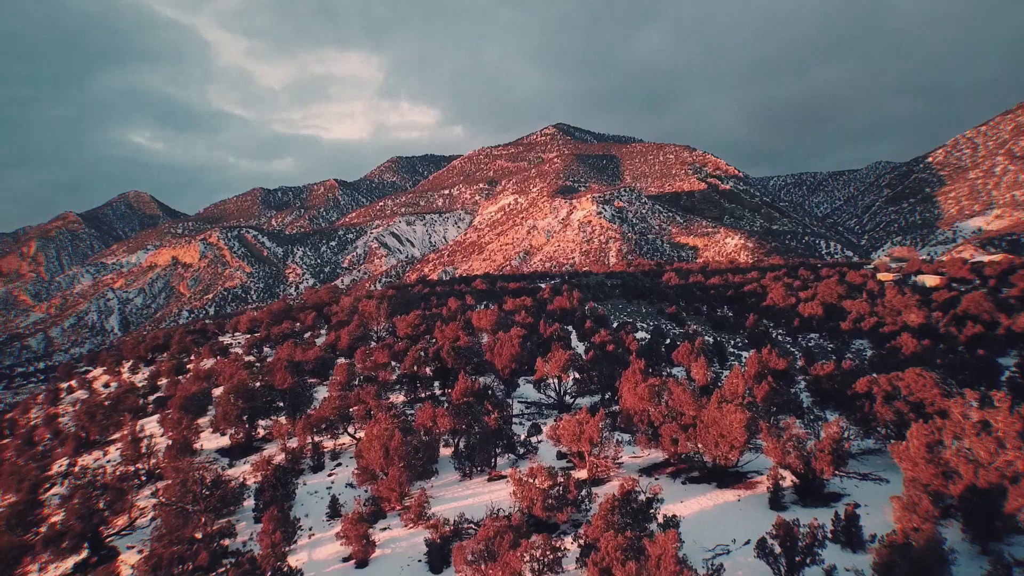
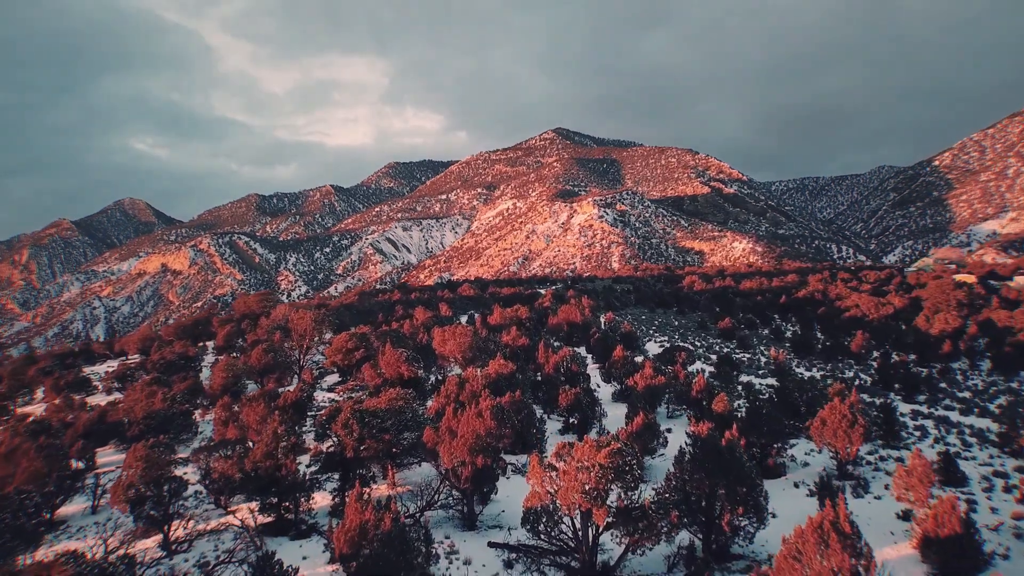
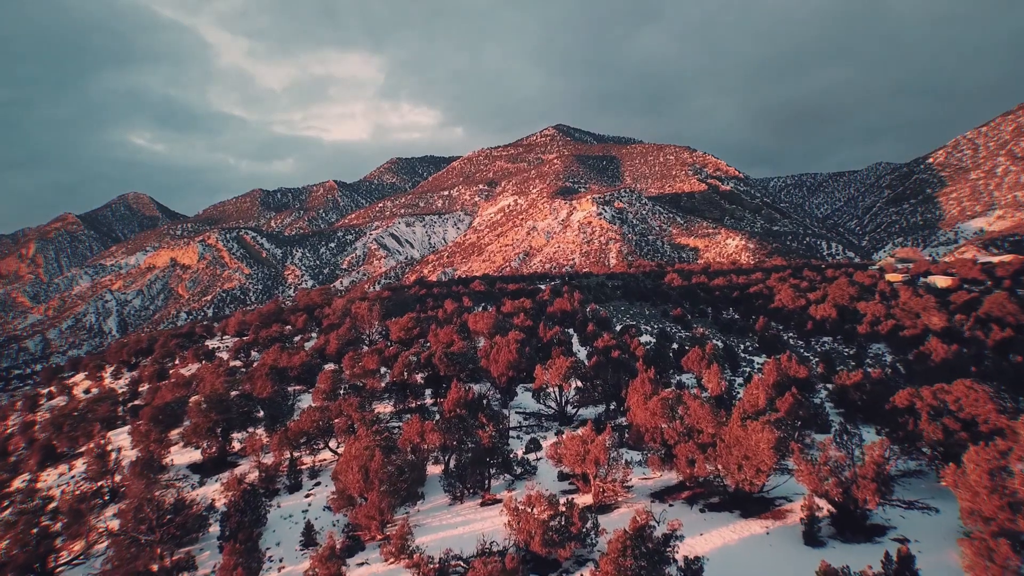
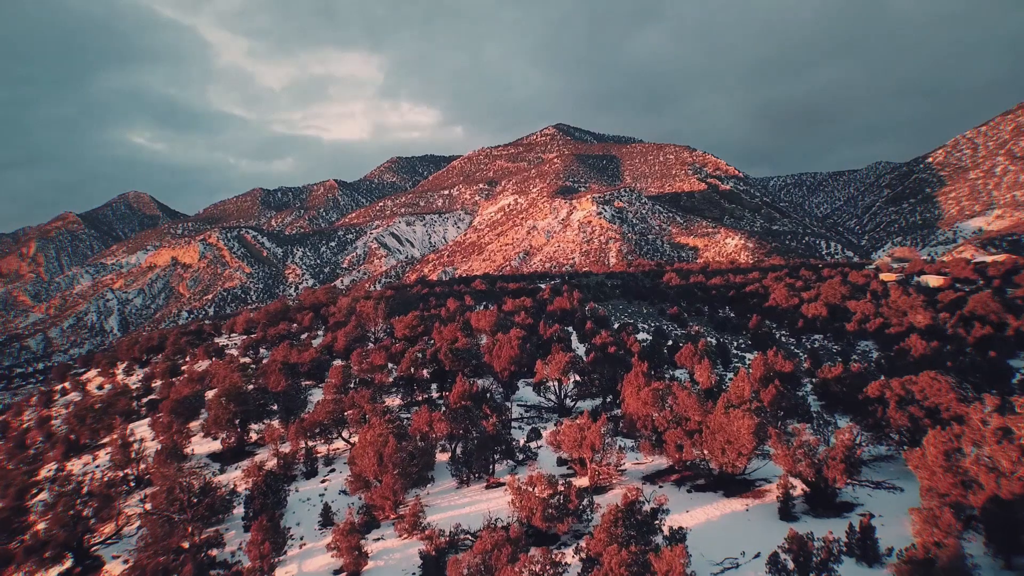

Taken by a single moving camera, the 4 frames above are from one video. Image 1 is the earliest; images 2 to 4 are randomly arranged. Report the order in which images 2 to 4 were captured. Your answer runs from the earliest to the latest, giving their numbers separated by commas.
4, 3, 2
